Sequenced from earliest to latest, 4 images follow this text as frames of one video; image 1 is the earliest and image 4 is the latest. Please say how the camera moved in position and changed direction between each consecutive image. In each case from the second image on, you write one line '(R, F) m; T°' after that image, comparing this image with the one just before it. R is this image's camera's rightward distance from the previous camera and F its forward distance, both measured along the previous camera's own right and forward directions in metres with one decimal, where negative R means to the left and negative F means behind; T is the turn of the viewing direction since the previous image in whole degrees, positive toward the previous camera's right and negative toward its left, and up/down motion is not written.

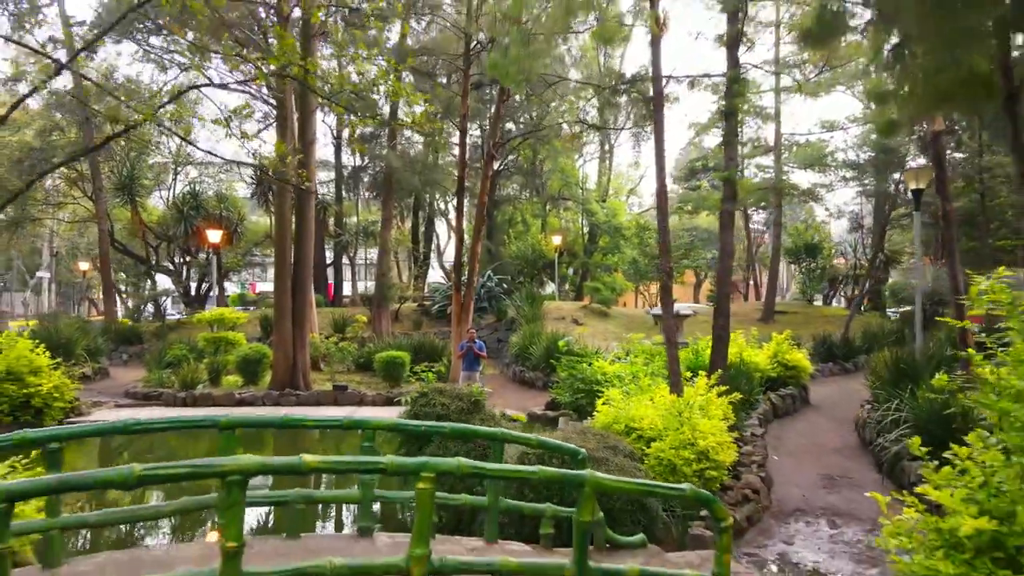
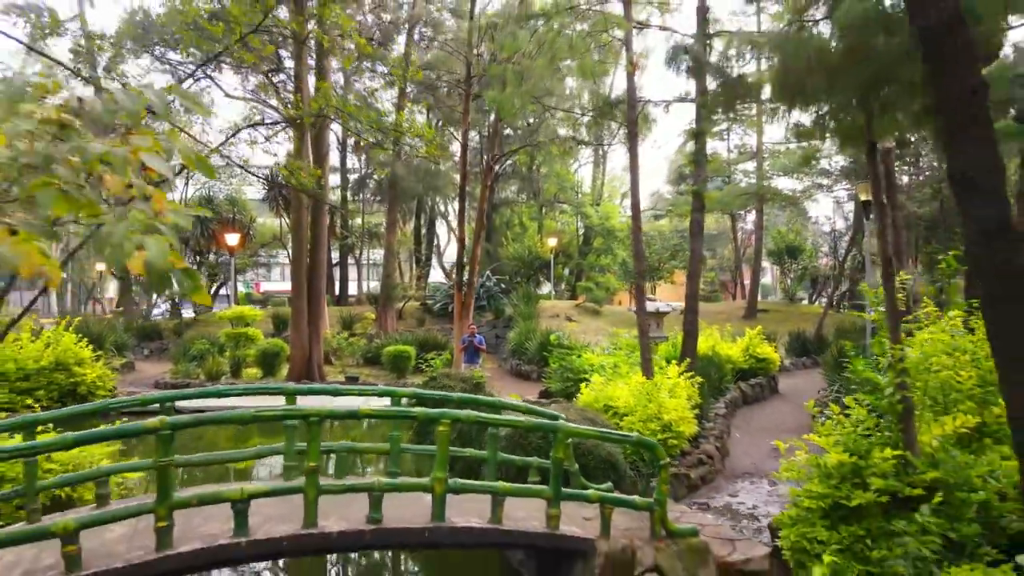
(0.0, -1.0) m; 0°
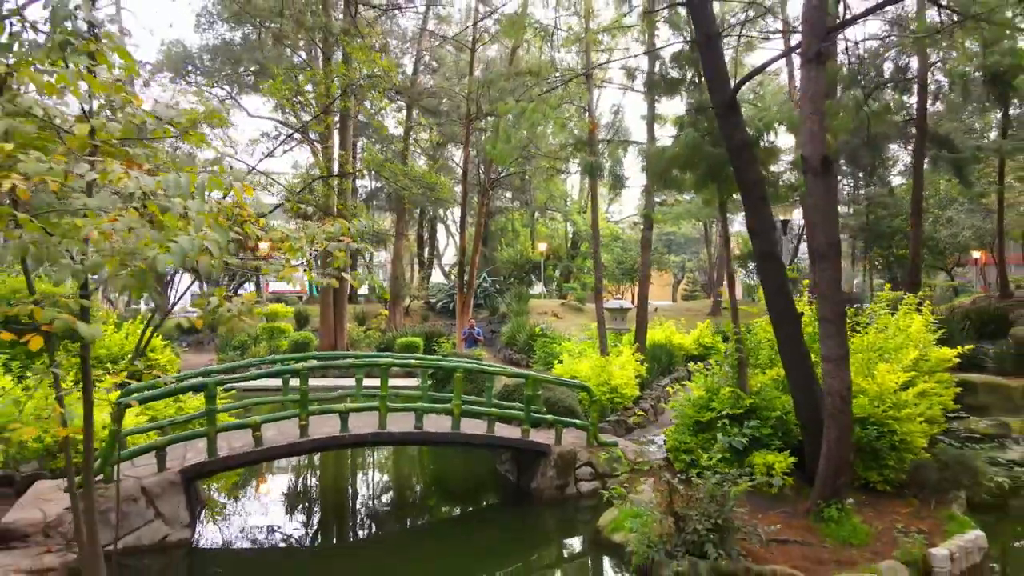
(+0.1, -2.3) m; 0°
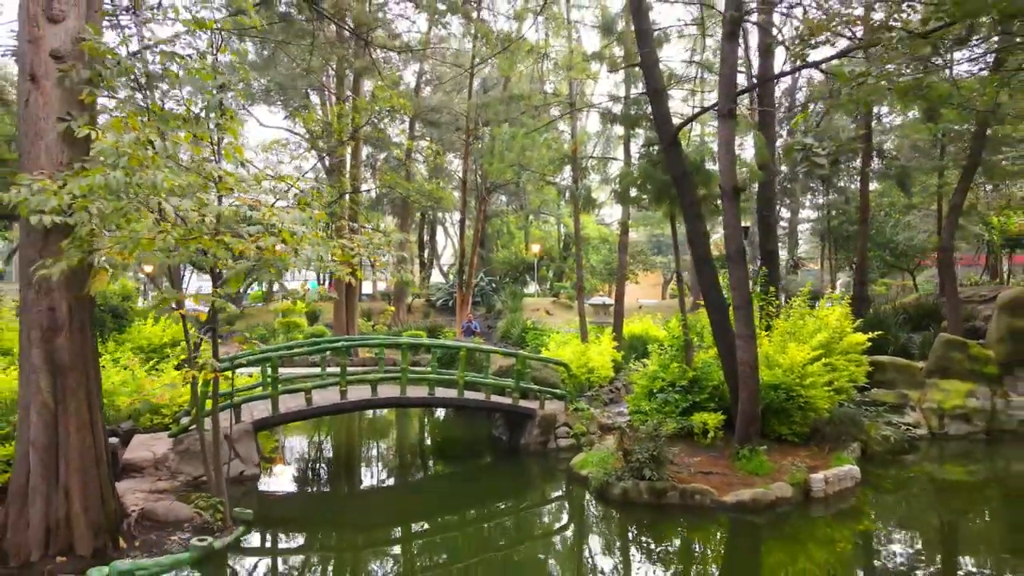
(0.0, -1.5) m; 0°
